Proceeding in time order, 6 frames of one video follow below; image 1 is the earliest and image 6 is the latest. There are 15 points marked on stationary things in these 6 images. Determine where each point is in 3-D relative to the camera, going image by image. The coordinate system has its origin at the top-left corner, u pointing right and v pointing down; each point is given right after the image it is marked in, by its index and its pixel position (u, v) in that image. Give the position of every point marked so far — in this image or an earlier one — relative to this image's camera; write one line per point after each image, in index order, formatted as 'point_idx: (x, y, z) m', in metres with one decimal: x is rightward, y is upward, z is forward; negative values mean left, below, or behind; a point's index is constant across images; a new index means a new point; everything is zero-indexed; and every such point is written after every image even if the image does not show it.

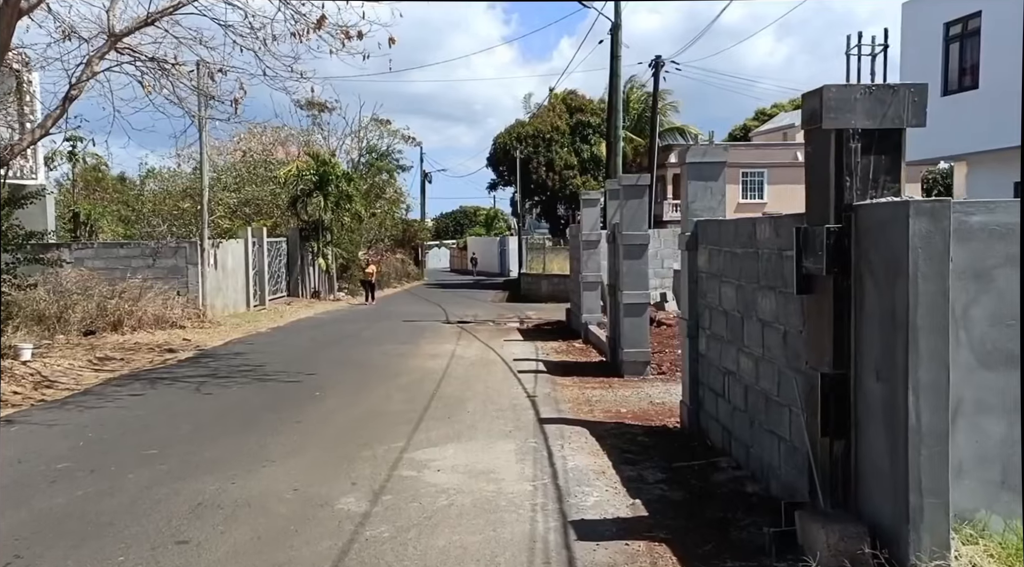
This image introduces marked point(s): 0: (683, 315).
0: (+1.5, -0.3, +8.3) m
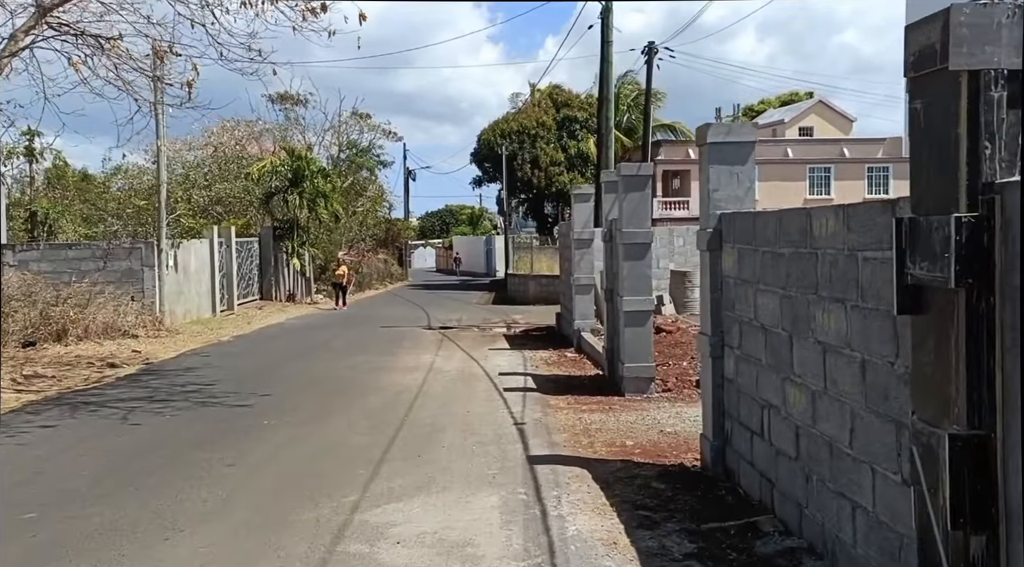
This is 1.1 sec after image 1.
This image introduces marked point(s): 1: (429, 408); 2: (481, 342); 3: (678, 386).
0: (+1.4, -0.3, +6.7) m
1: (-0.8, -1.3, +9.3) m
2: (-0.6, -1.2, +18.0) m
3: (+1.9, -1.2, +10.8) m
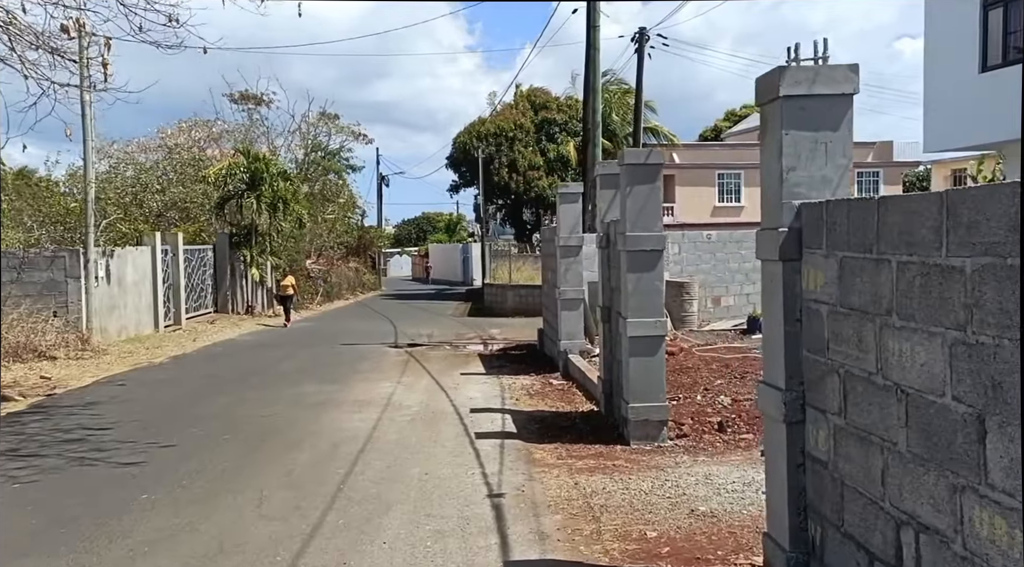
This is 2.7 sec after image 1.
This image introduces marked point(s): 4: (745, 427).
0: (+1.3, -0.5, +4.5) m
1: (-1.0, -1.4, +7.0) m
2: (-1.0, -1.4, +15.7) m
3: (+1.7, -1.4, +8.5) m
4: (+2.1, -1.3, +8.4) m
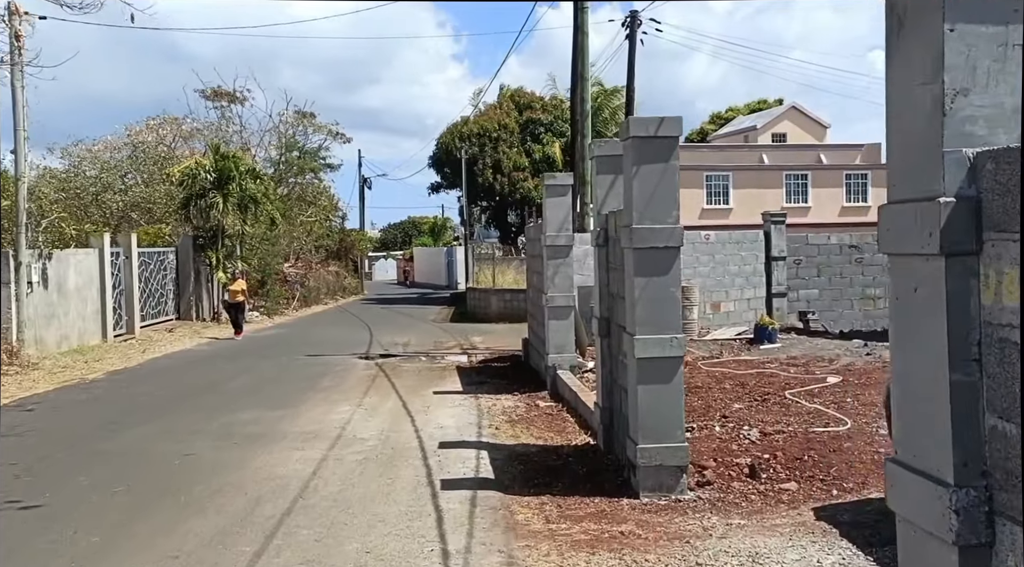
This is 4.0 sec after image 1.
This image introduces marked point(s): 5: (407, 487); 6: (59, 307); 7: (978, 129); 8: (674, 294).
0: (+1.1, -0.5, +2.7) m
1: (-1.2, -1.5, +5.1) m
2: (-1.3, -1.5, +13.8) m
3: (+1.5, -1.4, +6.7) m
4: (+1.9, -1.4, +6.6) m
5: (-0.8, -1.5, +6.8) m
6: (-8.8, -0.4, +17.9) m
7: (+1.3, +0.4, +2.5) m
8: (+1.1, -0.1, +6.5) m
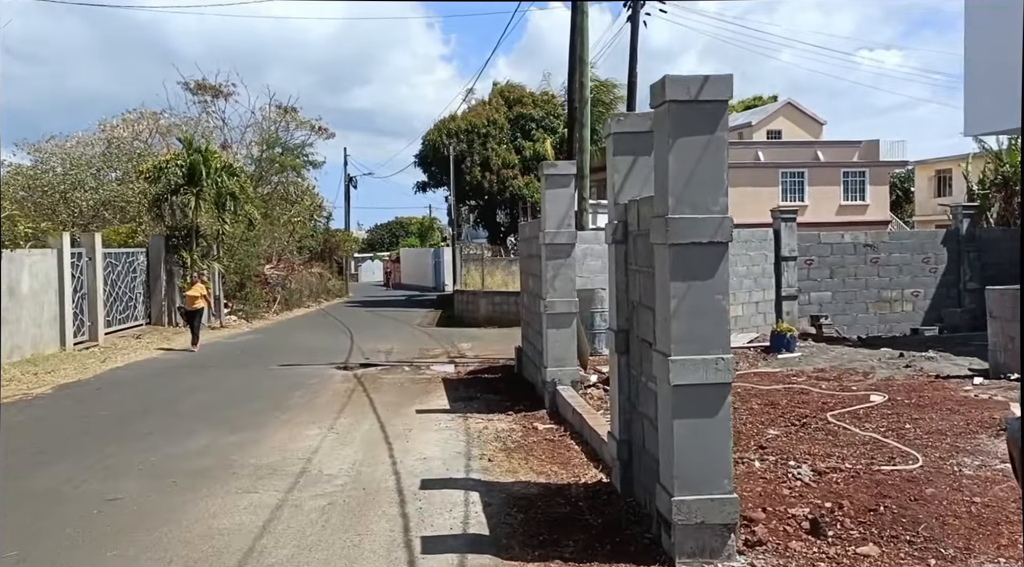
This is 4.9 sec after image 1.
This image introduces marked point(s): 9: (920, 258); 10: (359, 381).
0: (+1.2, -0.5, +1.3) m
1: (-1.2, -1.5, +3.7) m
2: (-1.4, -1.5, +12.4) m
3: (+1.5, -1.4, +5.3) m
4: (+1.9, -1.4, +5.2) m
5: (-0.8, -1.5, +5.4) m
6: (-9.0, -0.5, +16.4) m
7: (+1.3, +0.4, +1.1) m
8: (+1.1, -0.1, +5.1) m
9: (+7.7, +0.5, +17.2) m
10: (-2.4, -1.5, +14.2) m
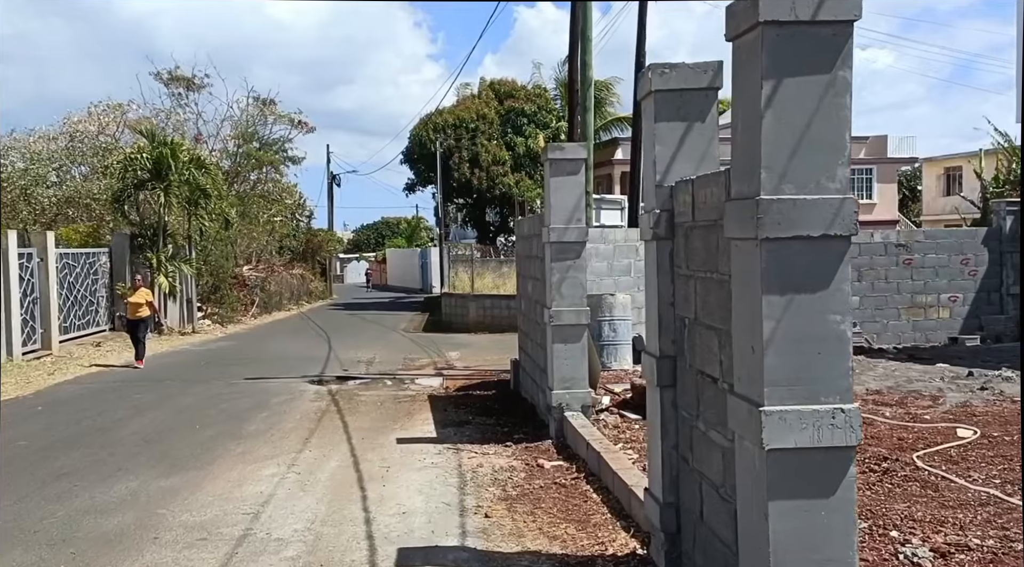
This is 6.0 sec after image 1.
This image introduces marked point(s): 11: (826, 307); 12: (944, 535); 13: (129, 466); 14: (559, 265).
0: (+1.3, -0.6, -0.4) m
1: (-1.1, -1.6, +2.0) m
2: (-1.4, -1.6, +10.7) m
3: (+1.6, -1.5, +3.6) m
4: (+2.0, -1.4, +3.5) m
5: (-0.7, -1.6, +3.7) m
6: (-9.1, -0.6, +14.6) m
7: (+1.4, +0.3, -0.5) m
8: (+1.2, -0.2, +3.4) m
9: (+7.6, +0.4, +15.6) m
10: (-2.4, -1.6, +12.4) m
11: (+1.1, -0.1, +3.4) m
12: (+2.3, -1.3, +4.9) m
13: (-3.3, -1.6, +7.9) m
14: (+0.5, +0.2, +8.9) m
